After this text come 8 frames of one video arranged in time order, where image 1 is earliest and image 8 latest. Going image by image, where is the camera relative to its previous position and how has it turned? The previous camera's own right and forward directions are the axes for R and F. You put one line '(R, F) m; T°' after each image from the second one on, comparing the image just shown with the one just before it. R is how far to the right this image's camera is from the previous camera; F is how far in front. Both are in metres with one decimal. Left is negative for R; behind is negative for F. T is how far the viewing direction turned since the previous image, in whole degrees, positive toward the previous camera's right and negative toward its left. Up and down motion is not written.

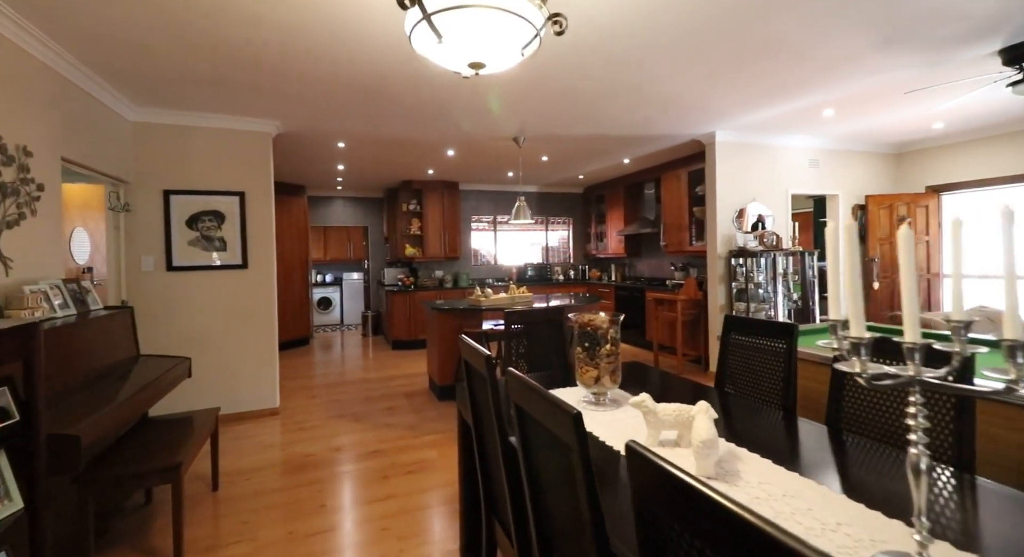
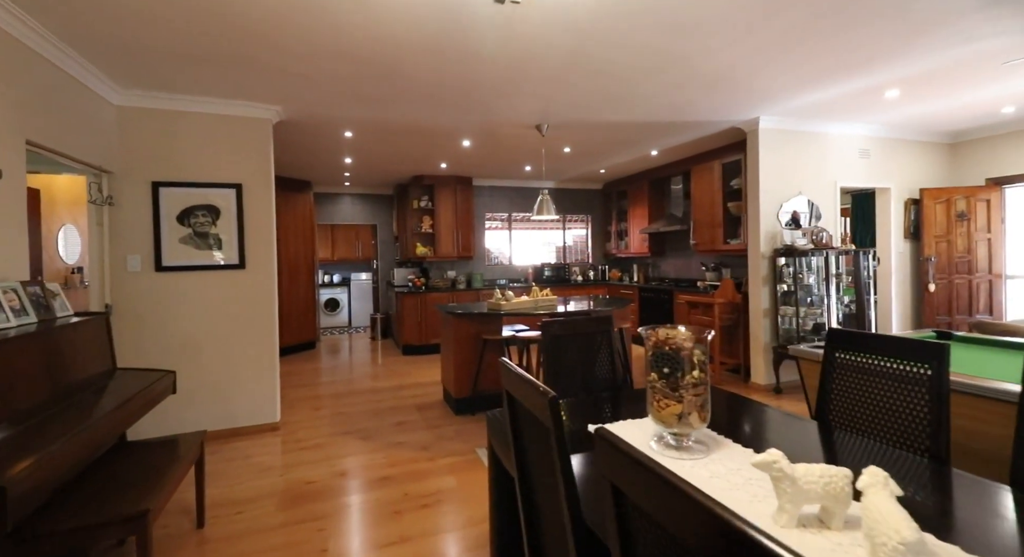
(-0.1, +0.4) m; -1°
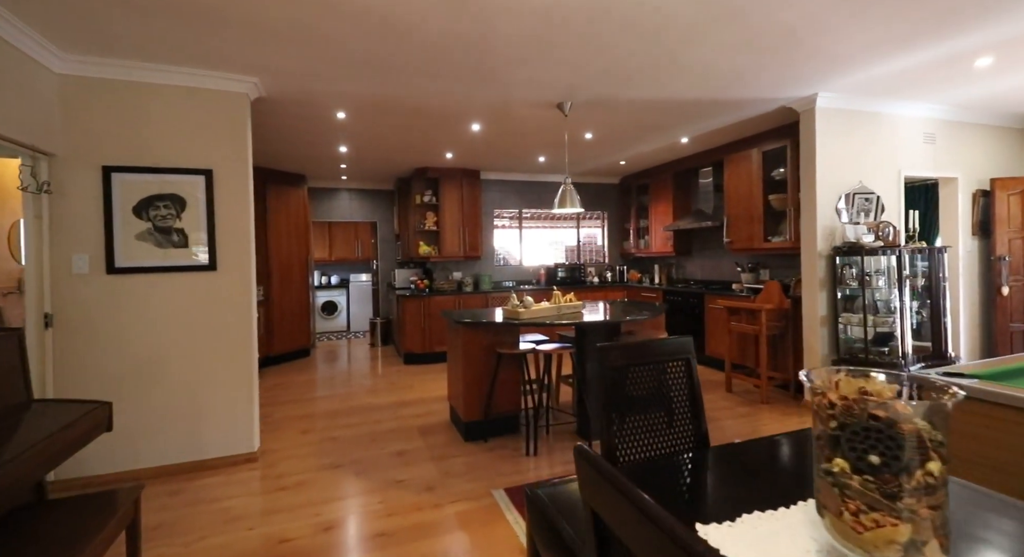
(-0.1, +0.6) m; 0°
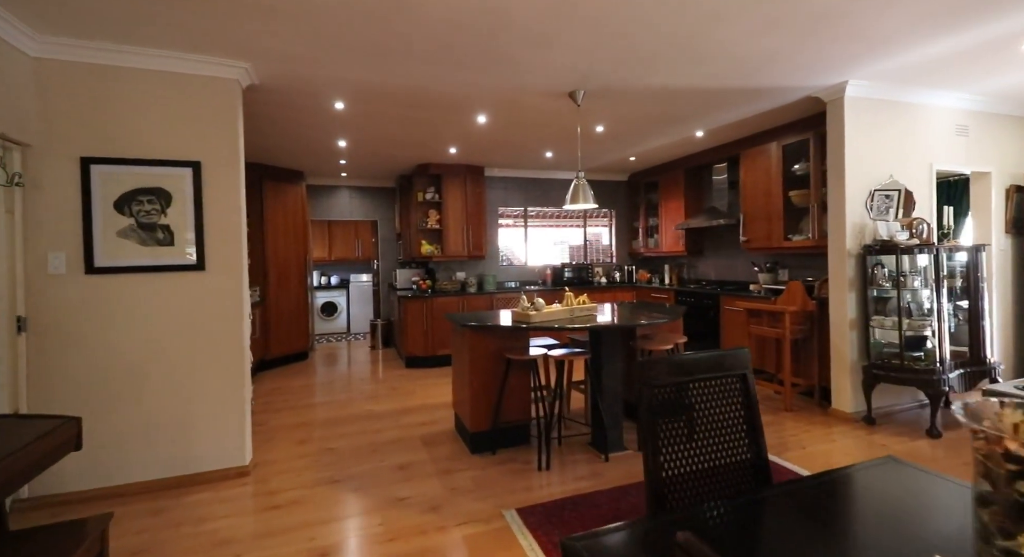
(-0.1, +0.2) m; 0°
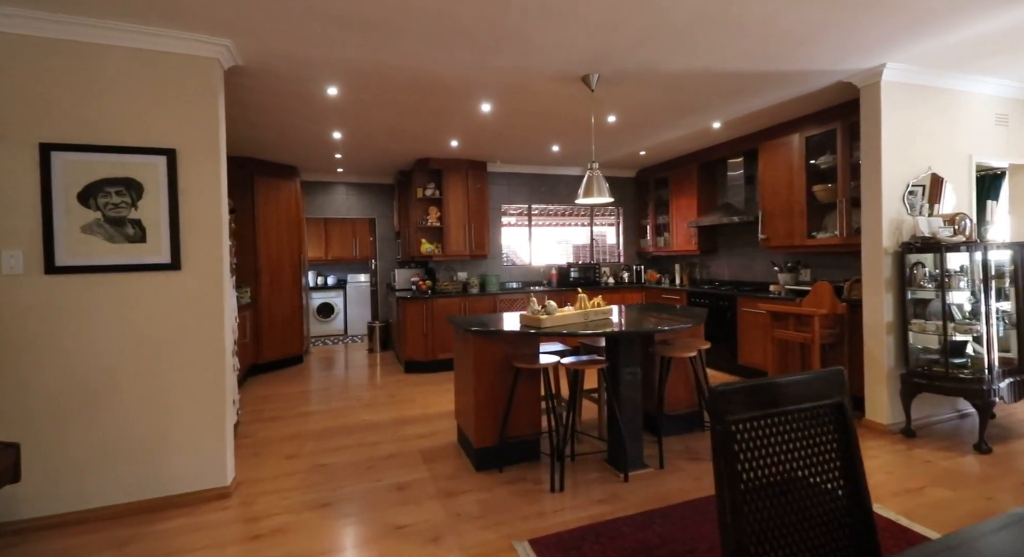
(-0.1, +0.3) m; 0°
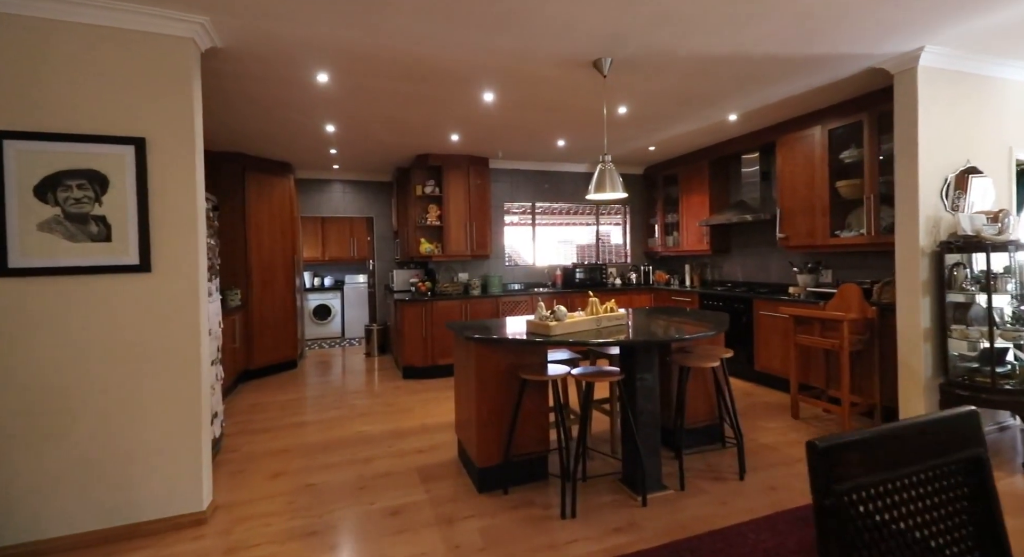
(0.0, +0.3) m; 0°
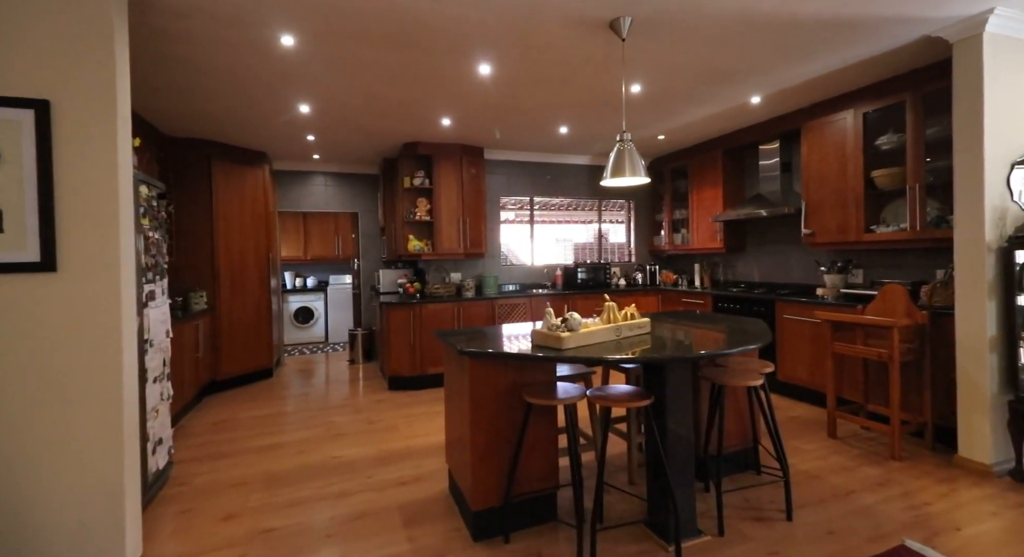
(0.0, +0.5) m; +1°
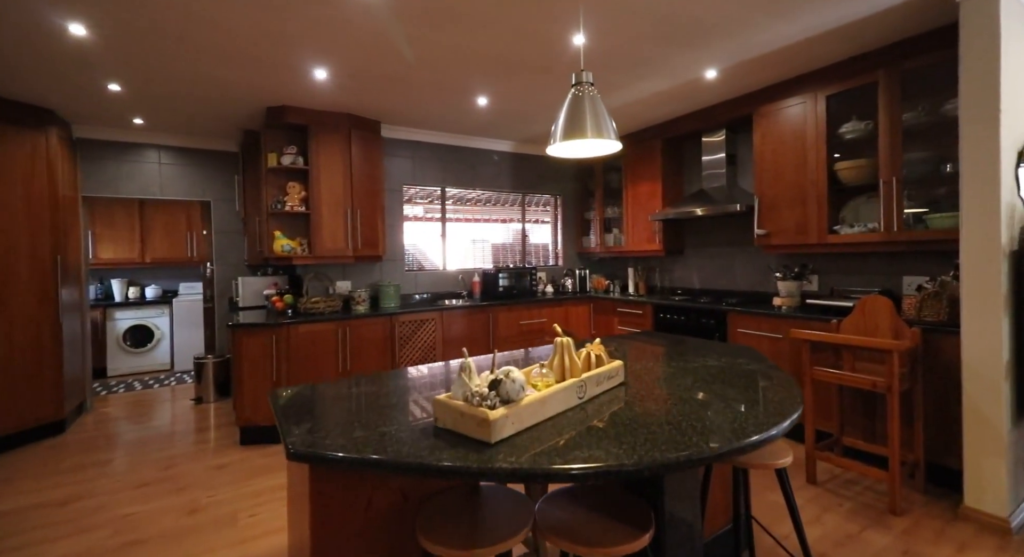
(+0.1, +0.9) m; +10°
